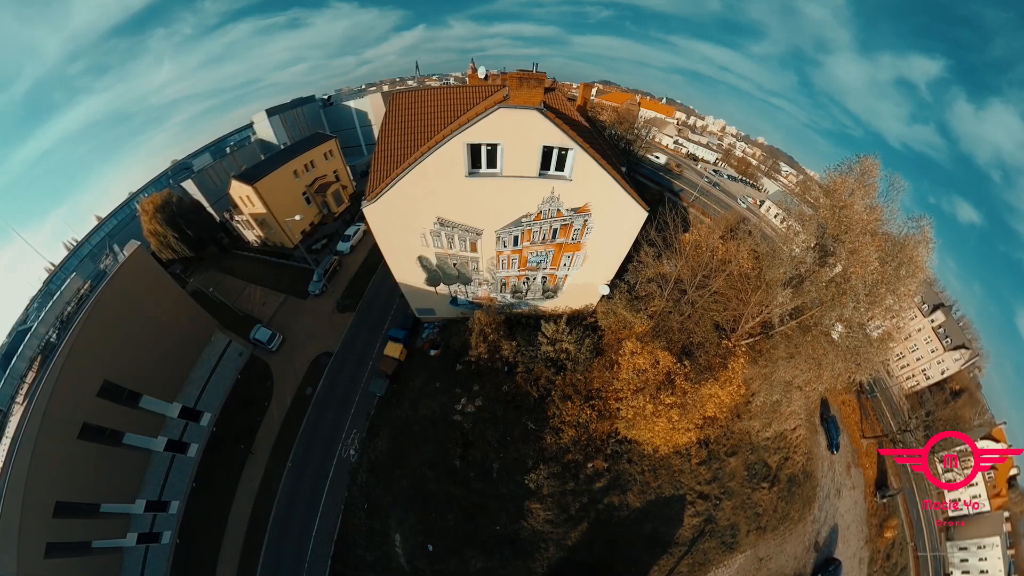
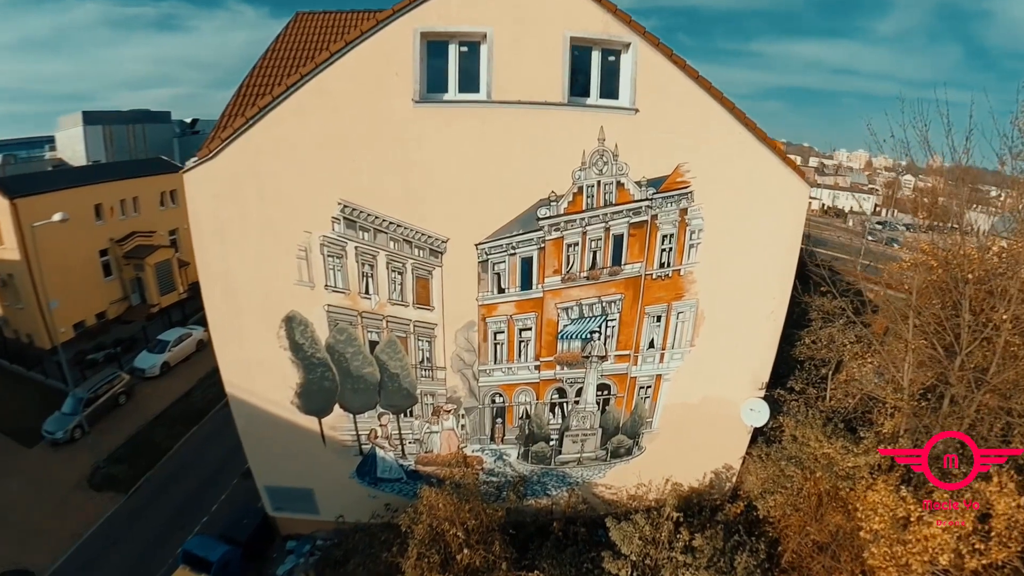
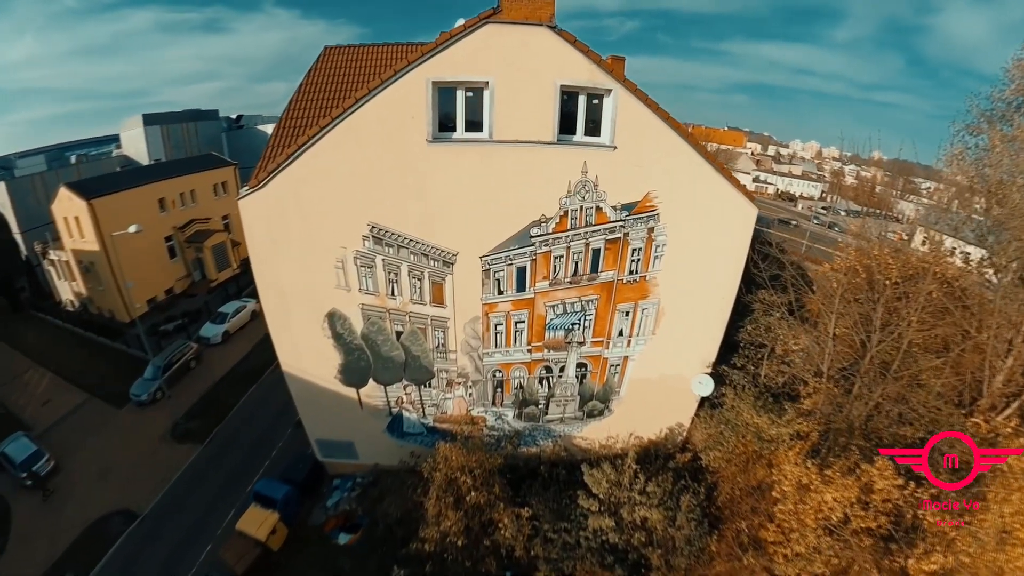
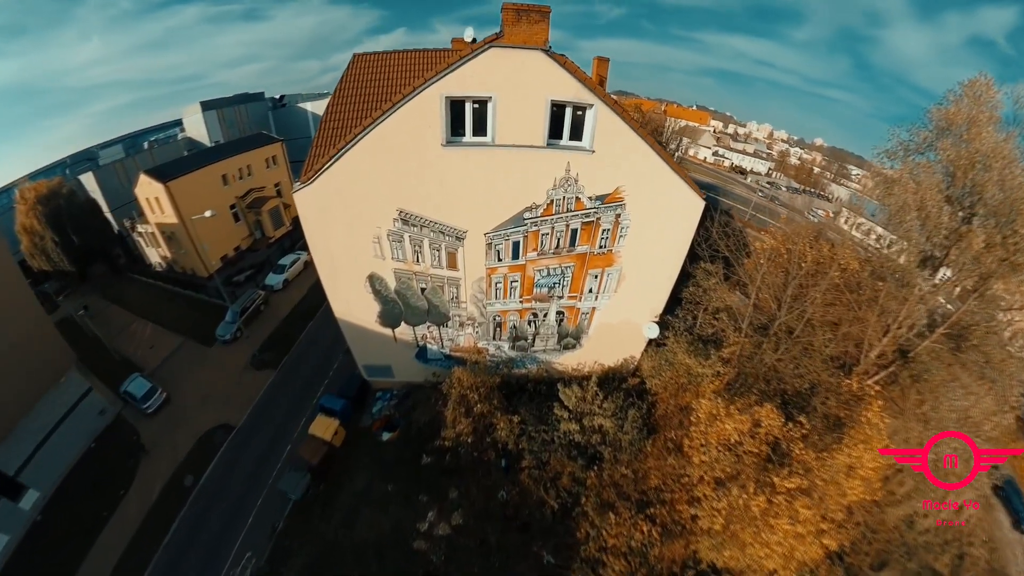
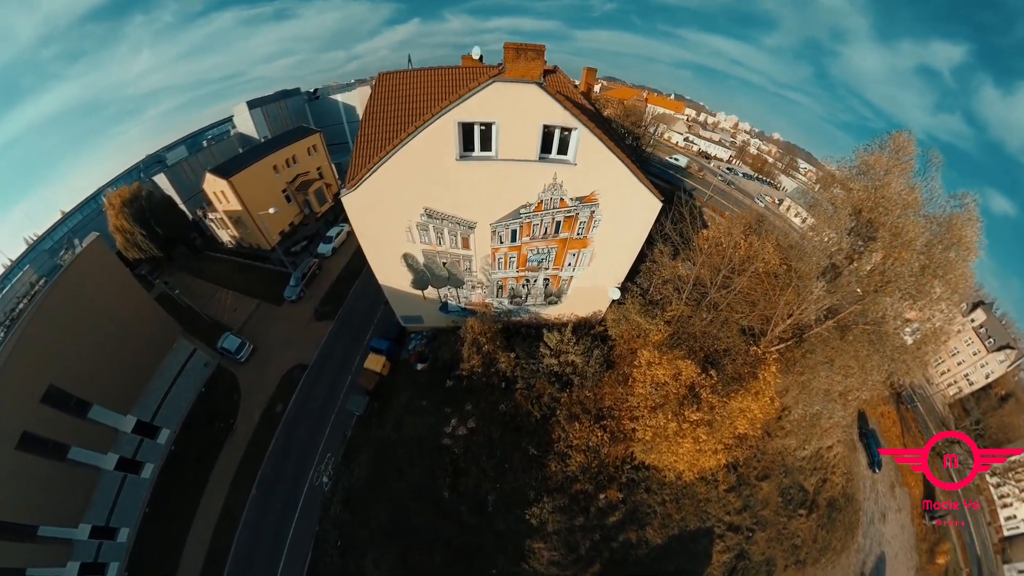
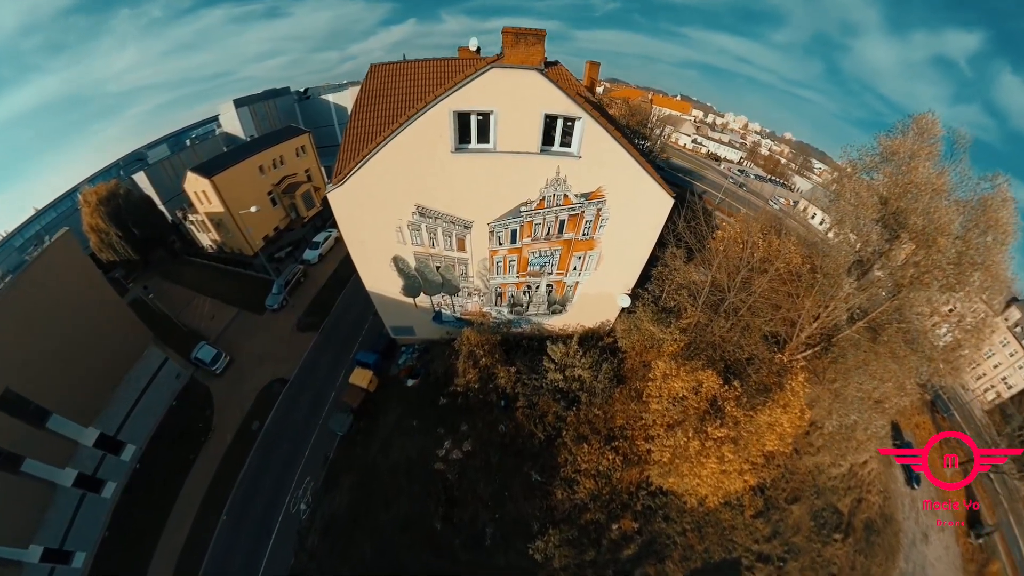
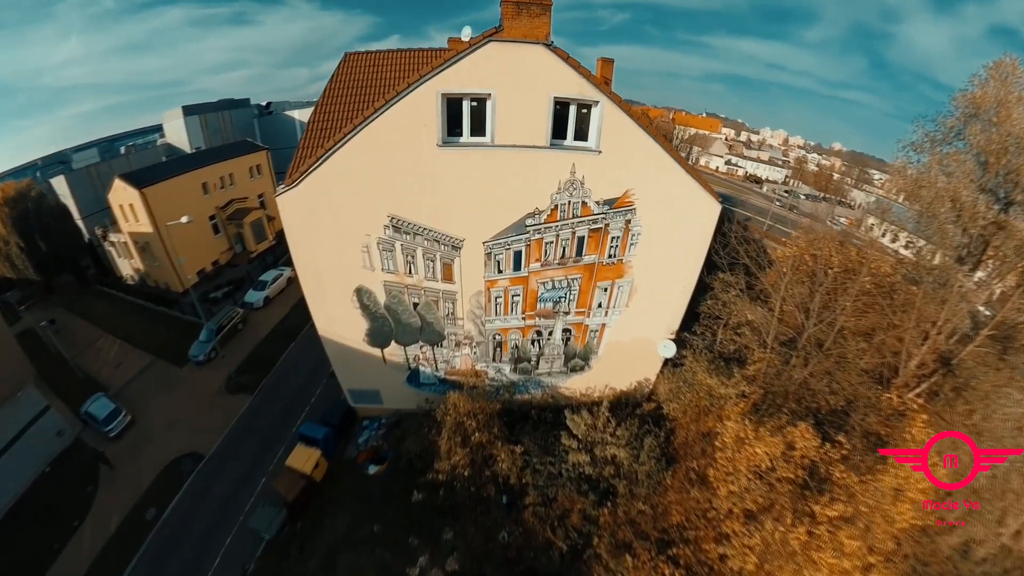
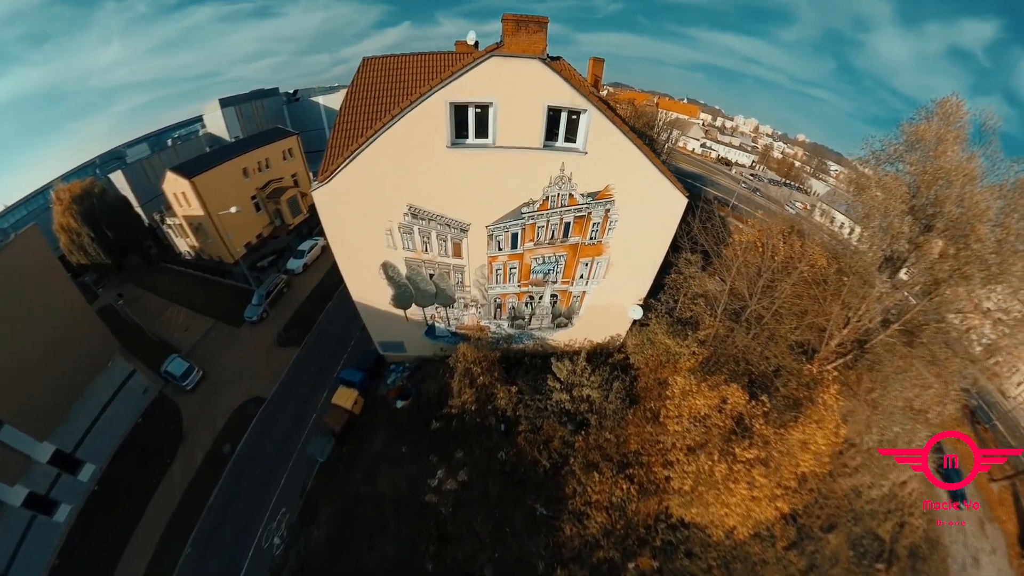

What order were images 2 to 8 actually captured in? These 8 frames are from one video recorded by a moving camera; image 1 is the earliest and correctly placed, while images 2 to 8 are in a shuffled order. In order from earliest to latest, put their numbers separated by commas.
5, 6, 8, 4, 7, 3, 2
